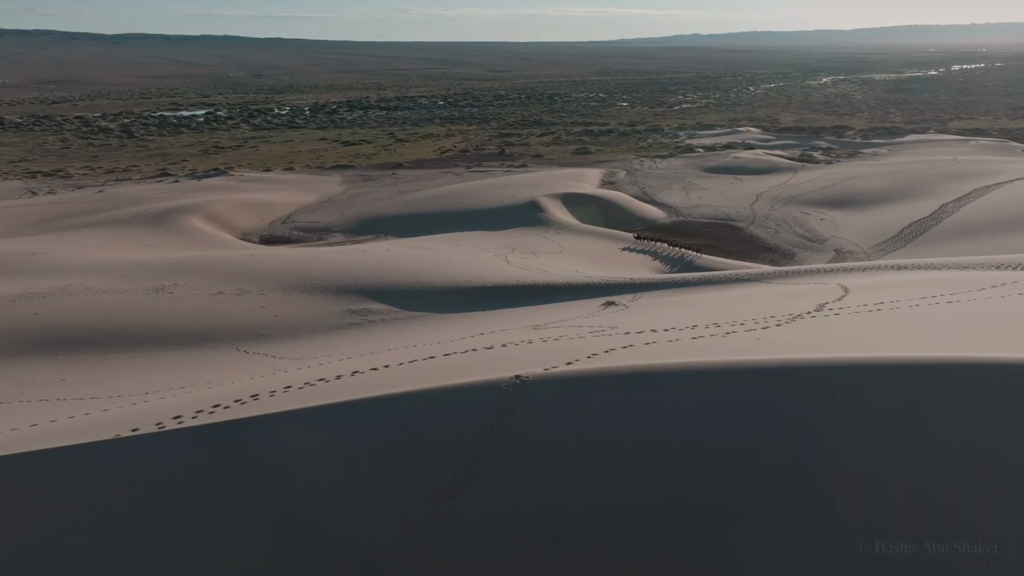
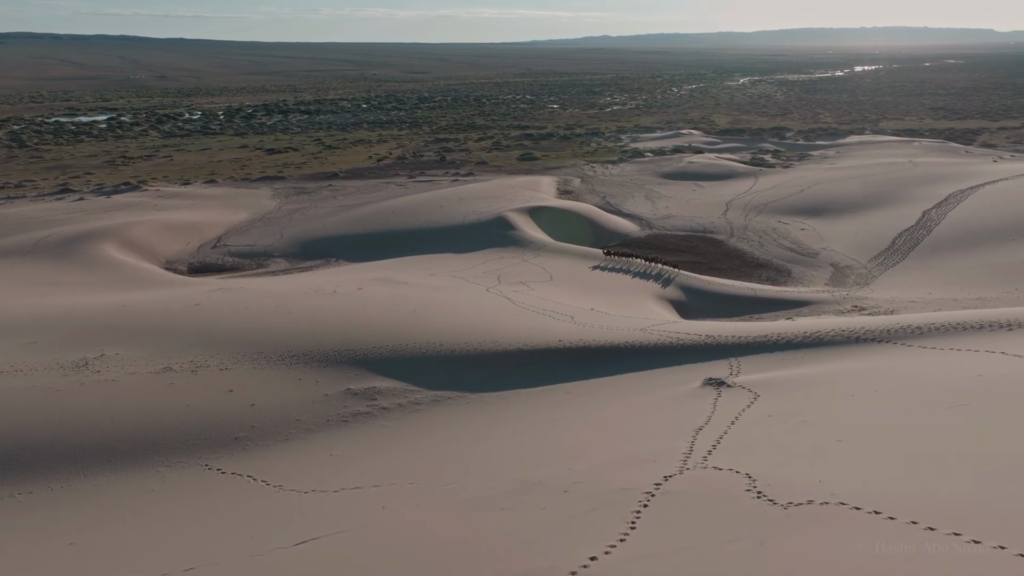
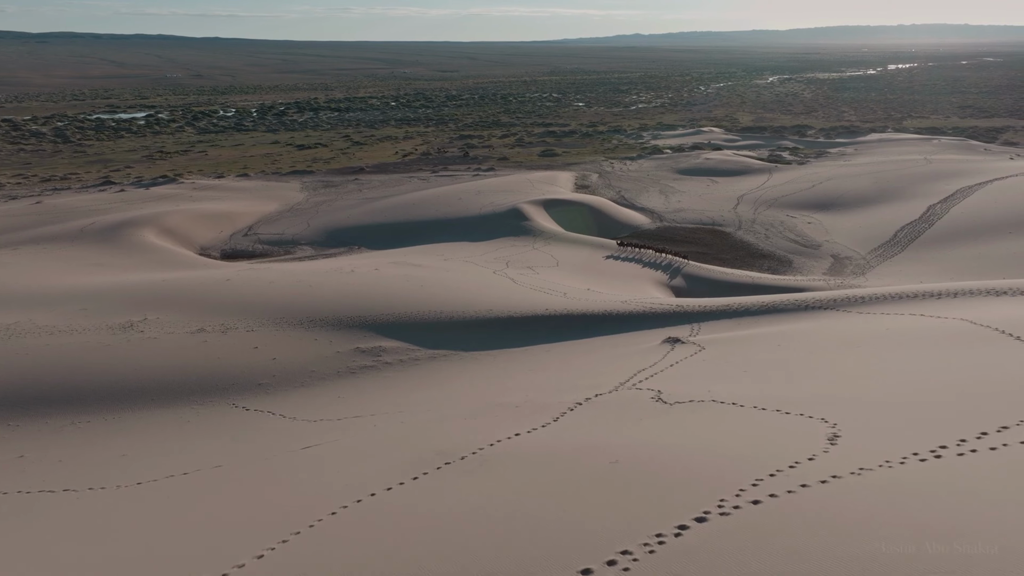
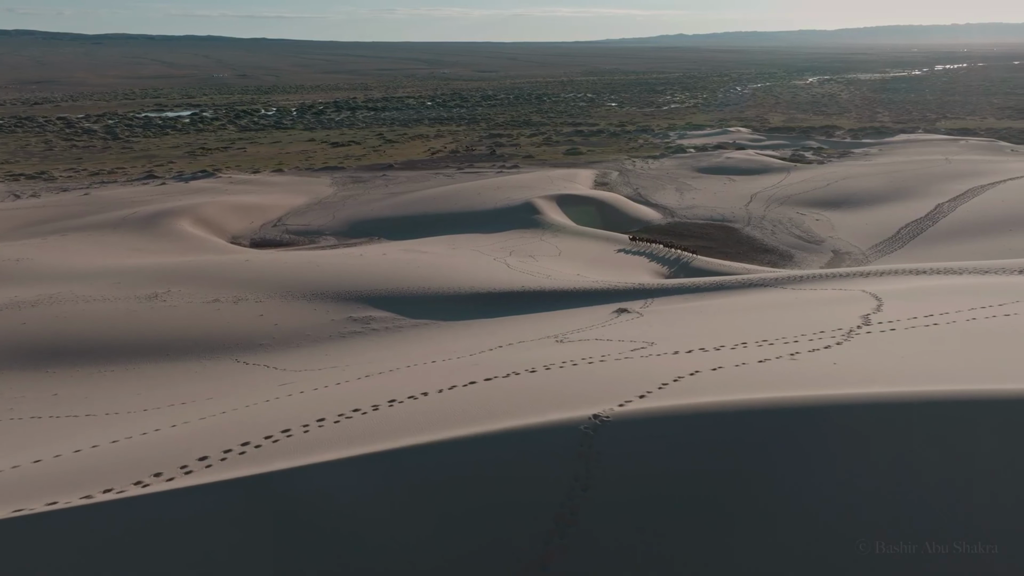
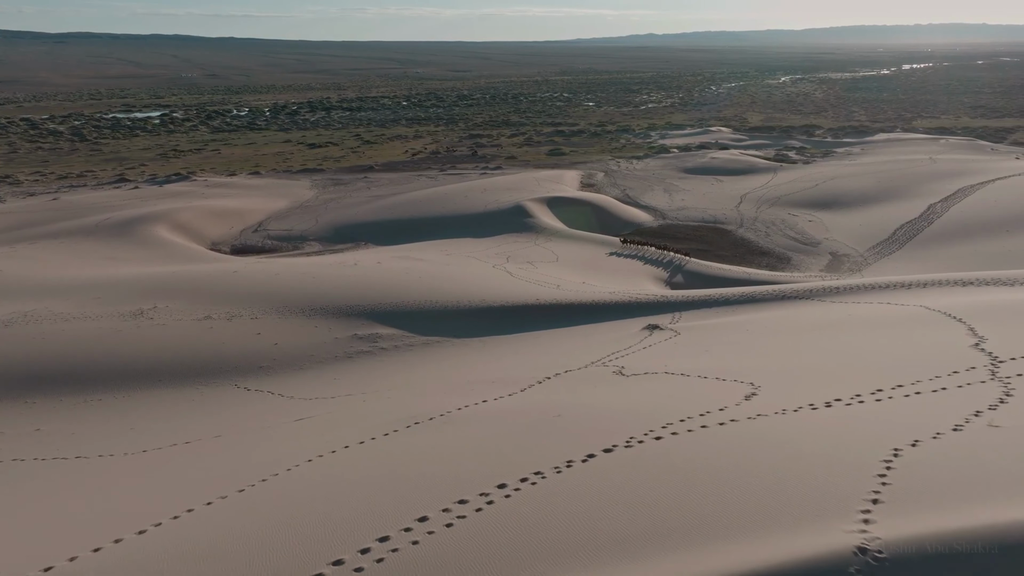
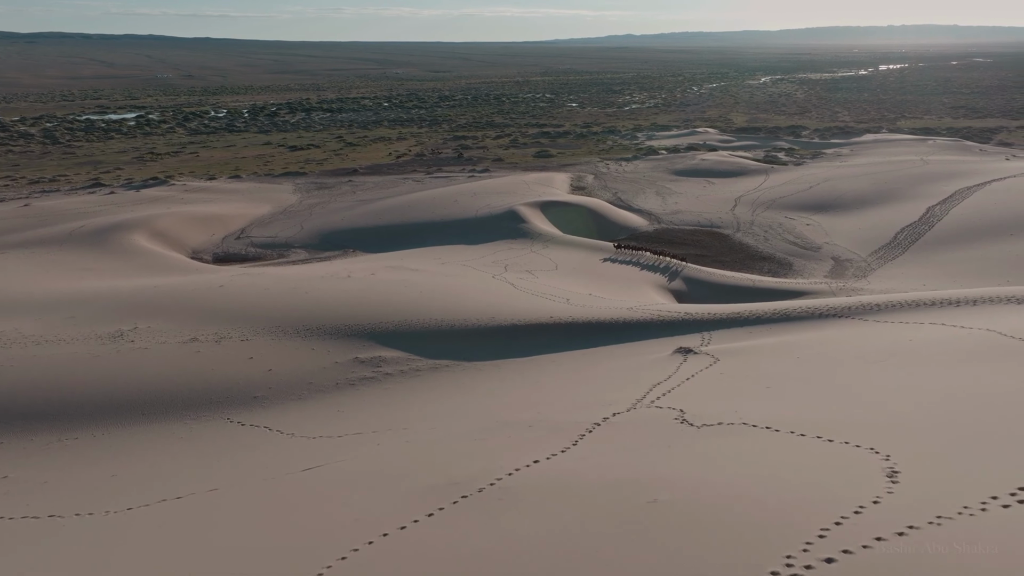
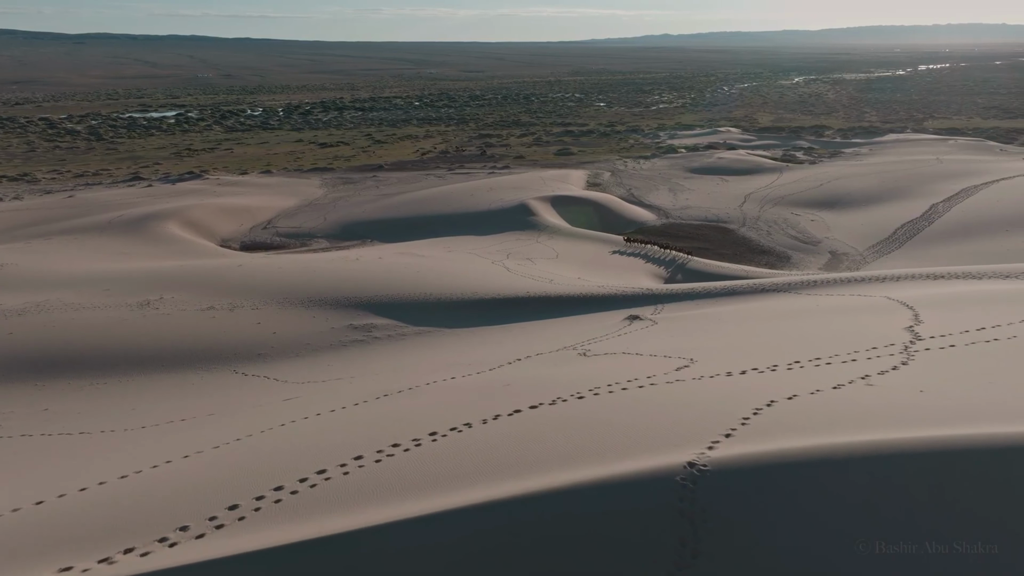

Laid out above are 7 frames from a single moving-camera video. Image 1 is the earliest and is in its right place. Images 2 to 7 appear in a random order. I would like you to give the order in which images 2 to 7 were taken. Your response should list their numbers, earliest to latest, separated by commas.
4, 7, 5, 3, 6, 2
